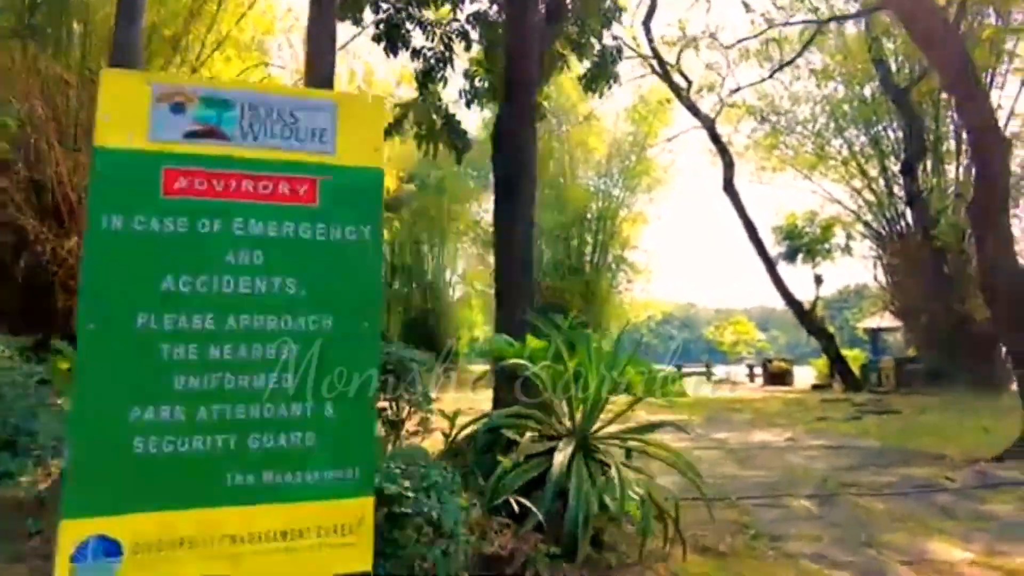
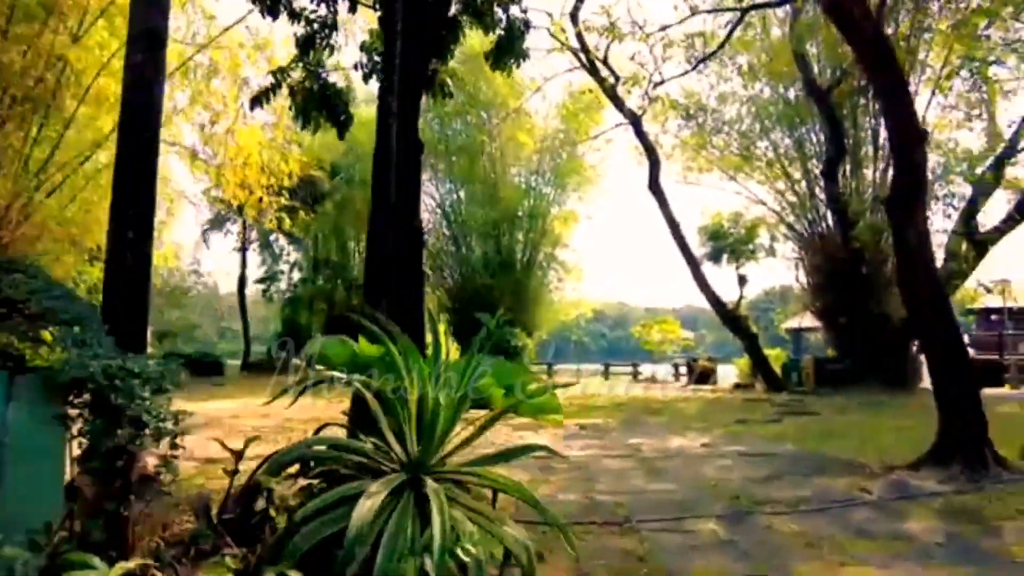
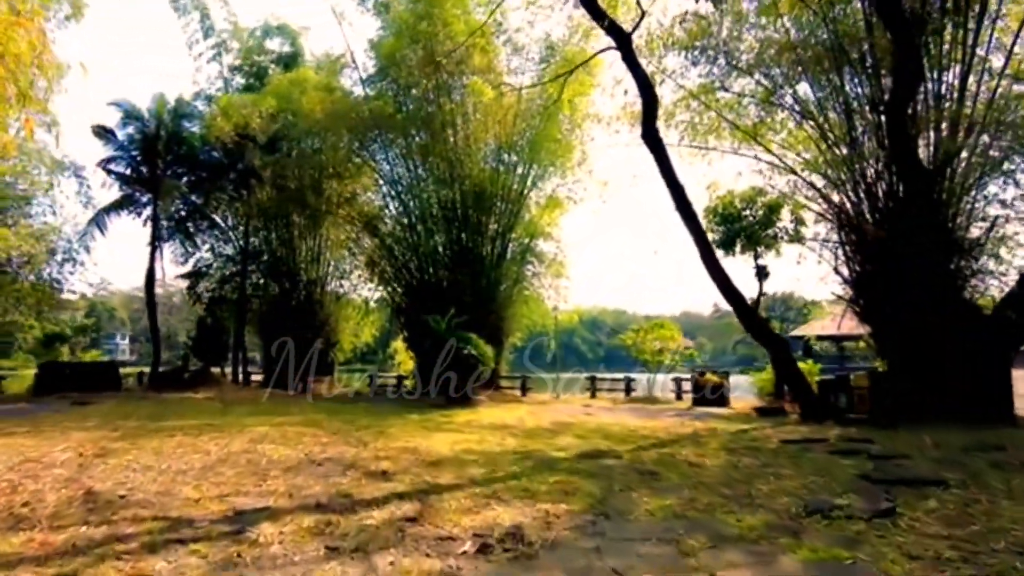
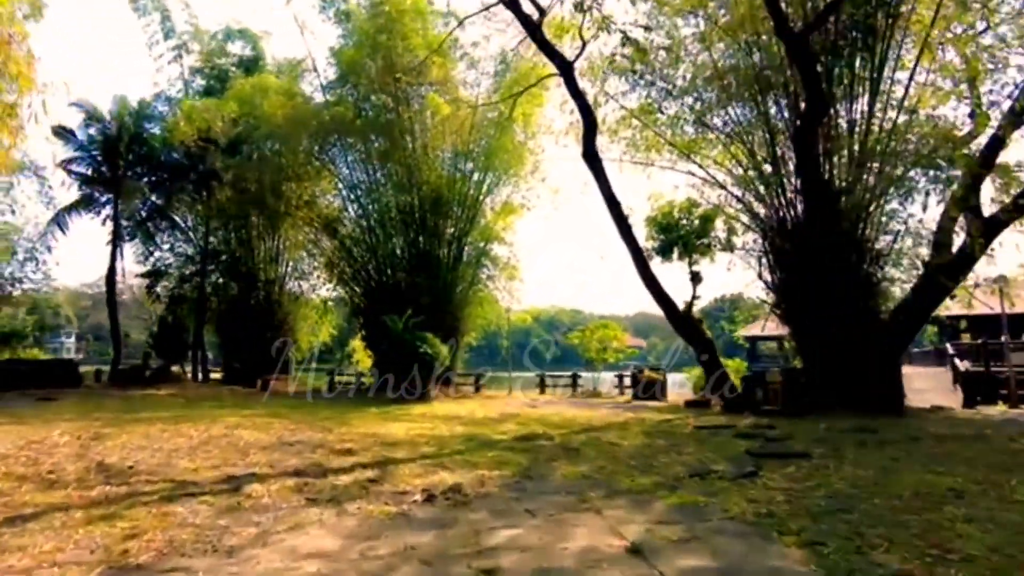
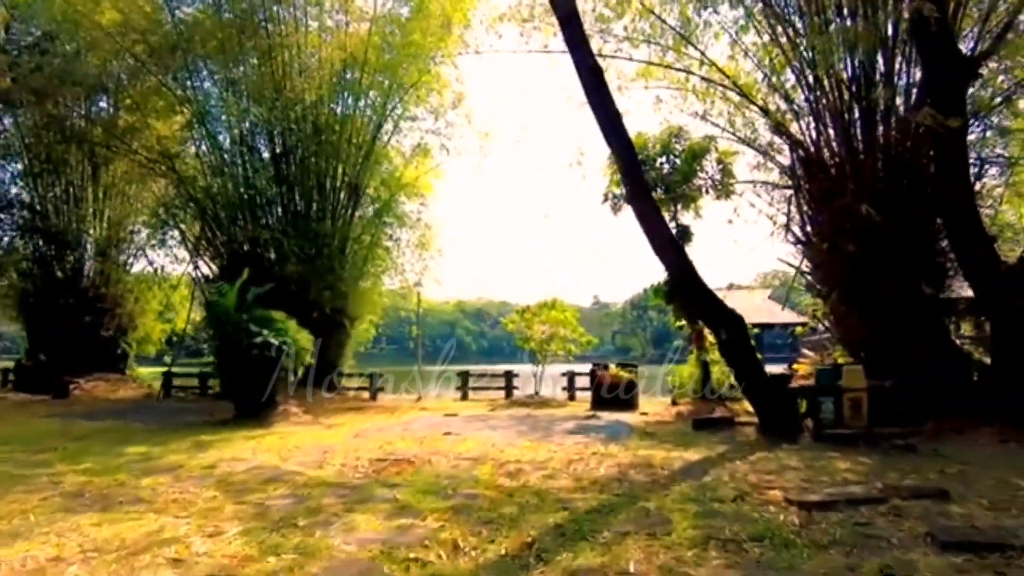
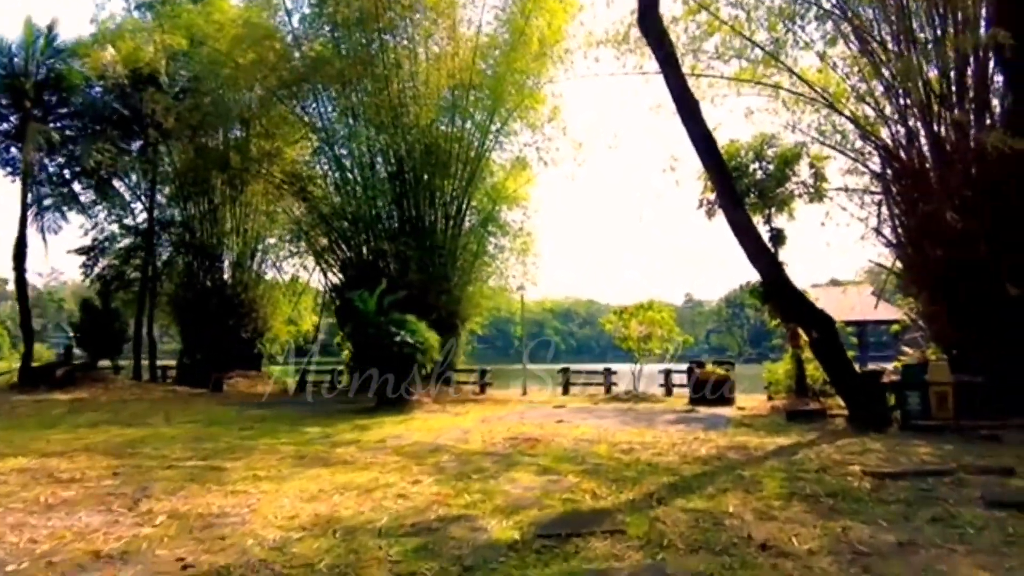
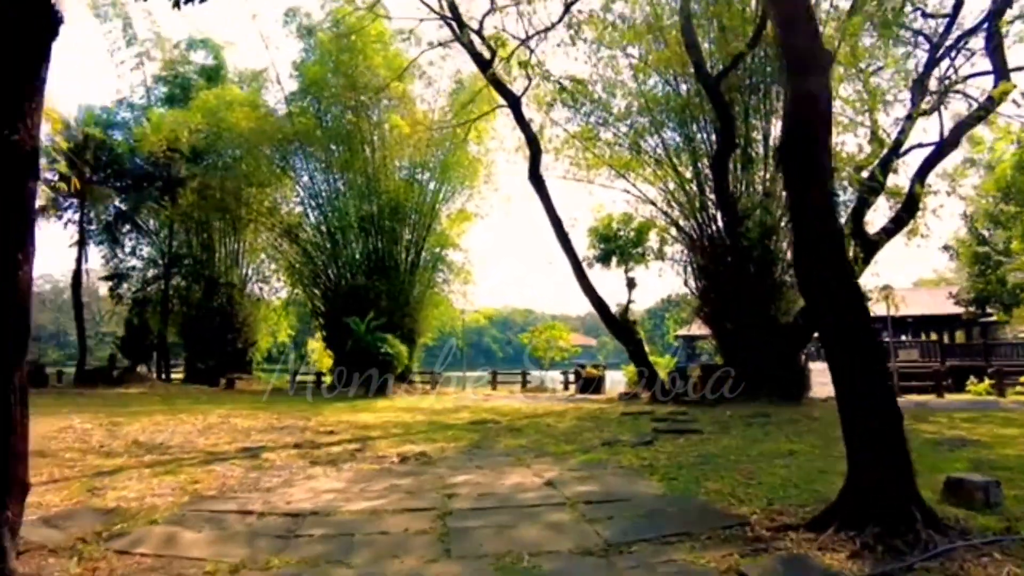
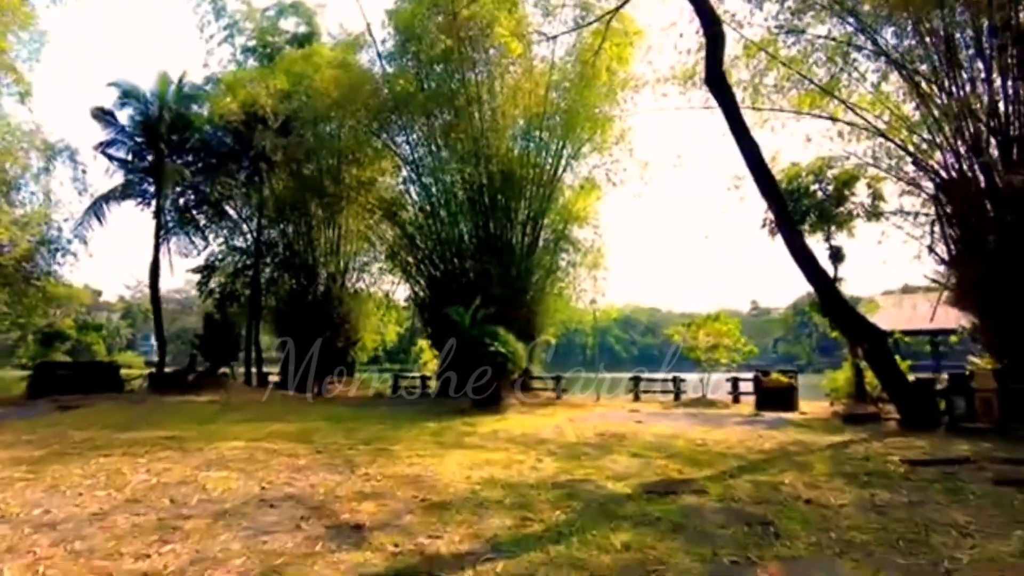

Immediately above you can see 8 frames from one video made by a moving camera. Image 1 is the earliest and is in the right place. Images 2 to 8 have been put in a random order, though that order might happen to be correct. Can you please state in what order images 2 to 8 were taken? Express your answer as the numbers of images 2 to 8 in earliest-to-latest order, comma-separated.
2, 7, 4, 3, 8, 6, 5
